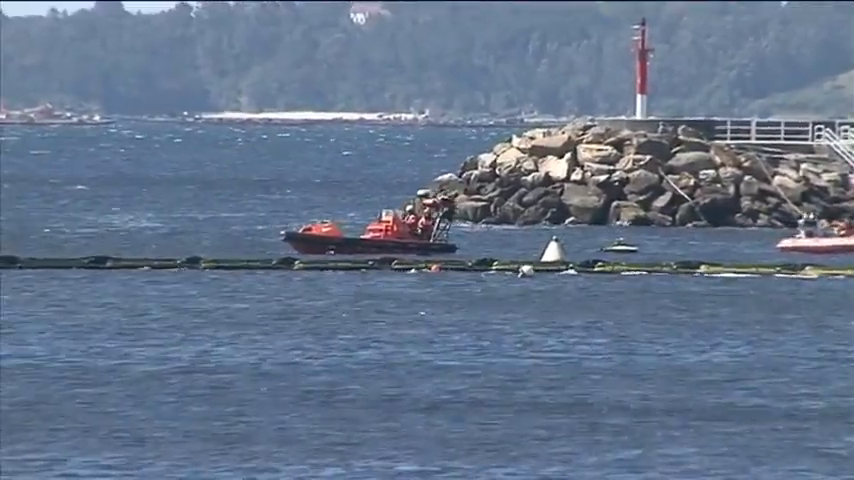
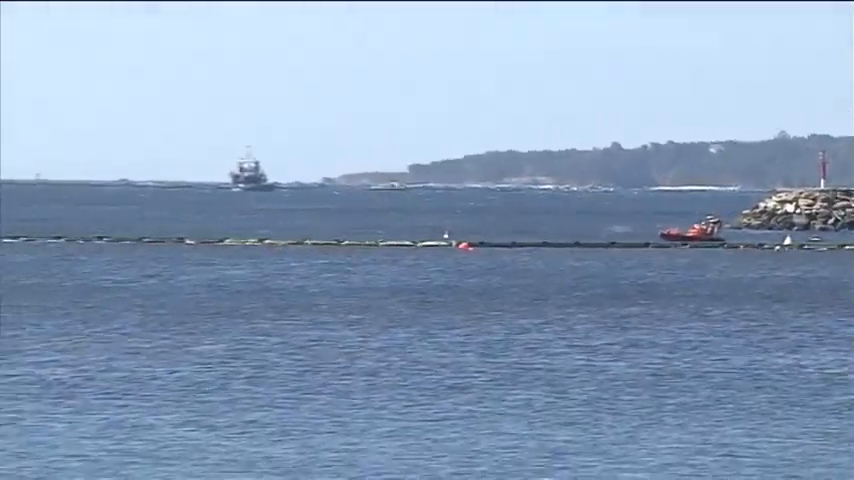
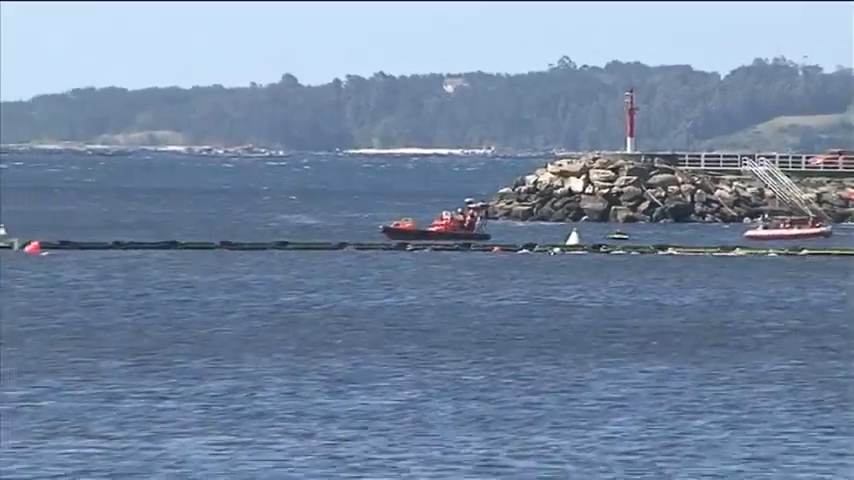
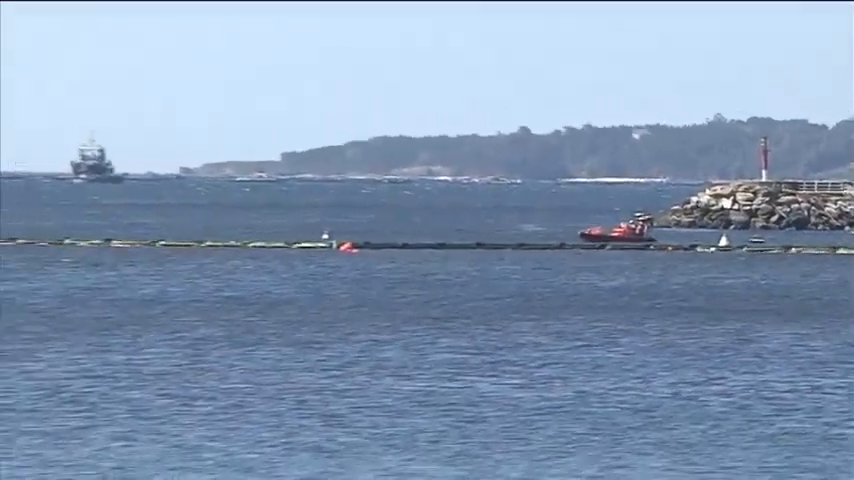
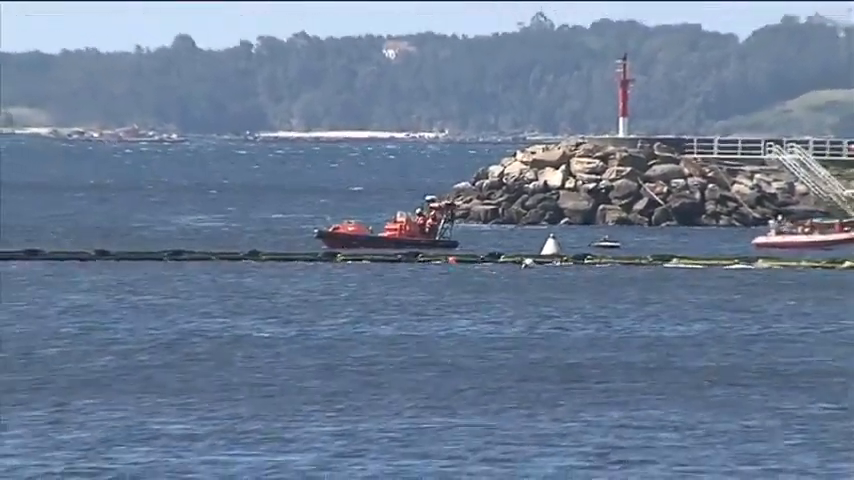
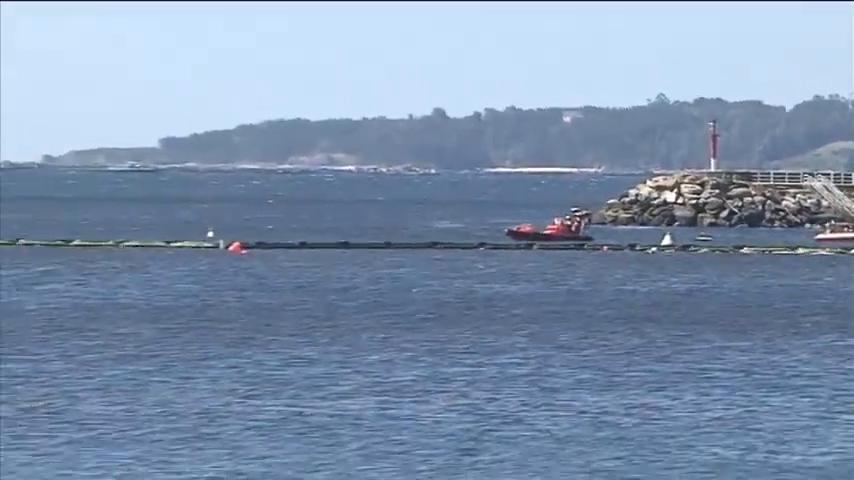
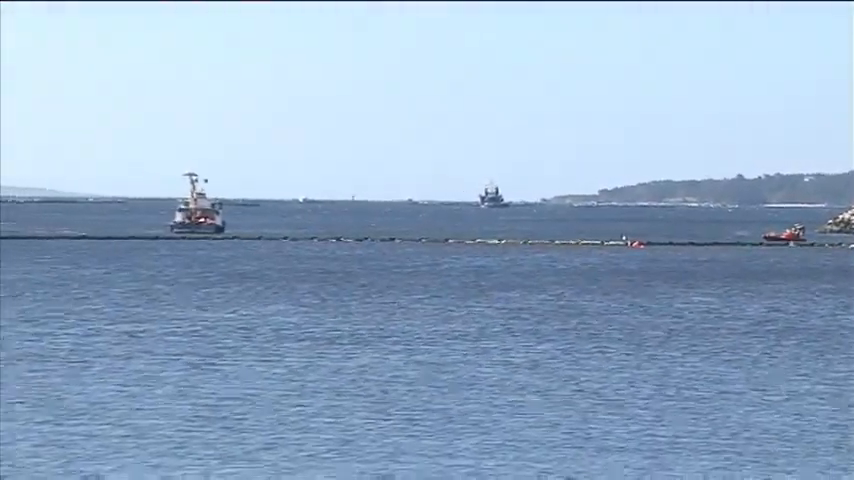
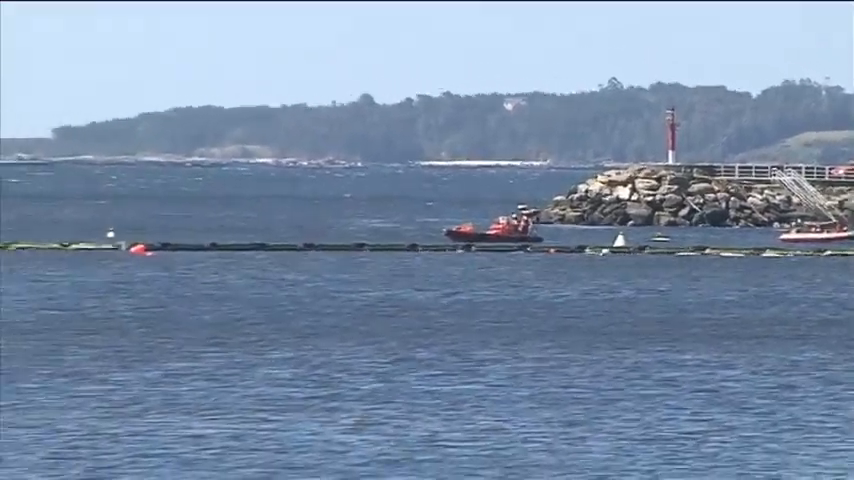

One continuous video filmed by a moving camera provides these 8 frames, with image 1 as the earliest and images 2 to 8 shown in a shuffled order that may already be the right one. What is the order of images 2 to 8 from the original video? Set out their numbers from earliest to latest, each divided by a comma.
5, 3, 8, 6, 4, 2, 7
